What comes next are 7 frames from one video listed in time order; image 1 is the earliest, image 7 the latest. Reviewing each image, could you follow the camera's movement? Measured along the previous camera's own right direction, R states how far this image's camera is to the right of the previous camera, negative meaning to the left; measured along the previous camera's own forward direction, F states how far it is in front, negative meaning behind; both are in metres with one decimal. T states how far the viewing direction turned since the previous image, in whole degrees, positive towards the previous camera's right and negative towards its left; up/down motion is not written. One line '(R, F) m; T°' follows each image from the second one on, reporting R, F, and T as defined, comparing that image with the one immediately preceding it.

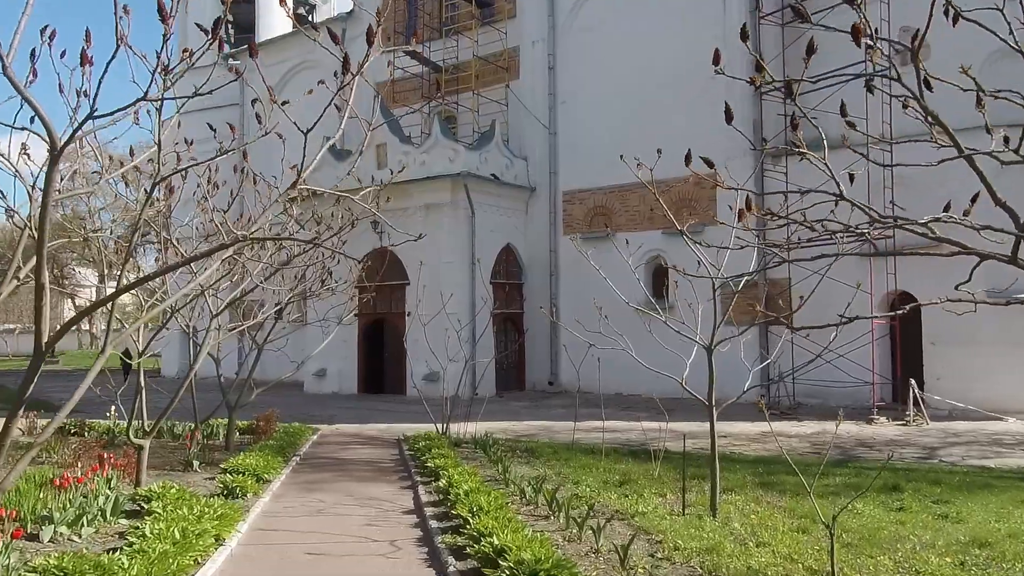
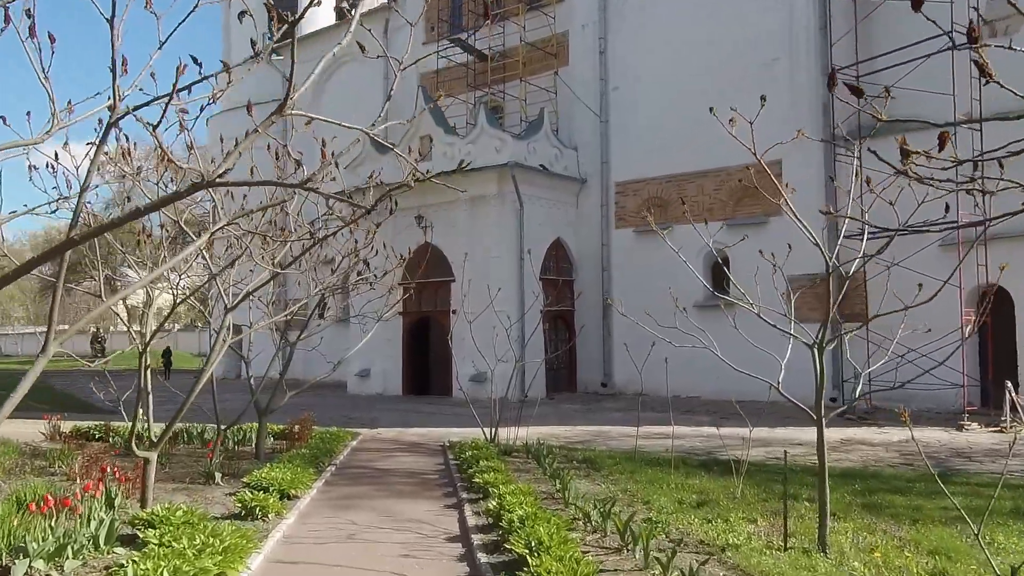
(-0.1, +1.0) m; -3°
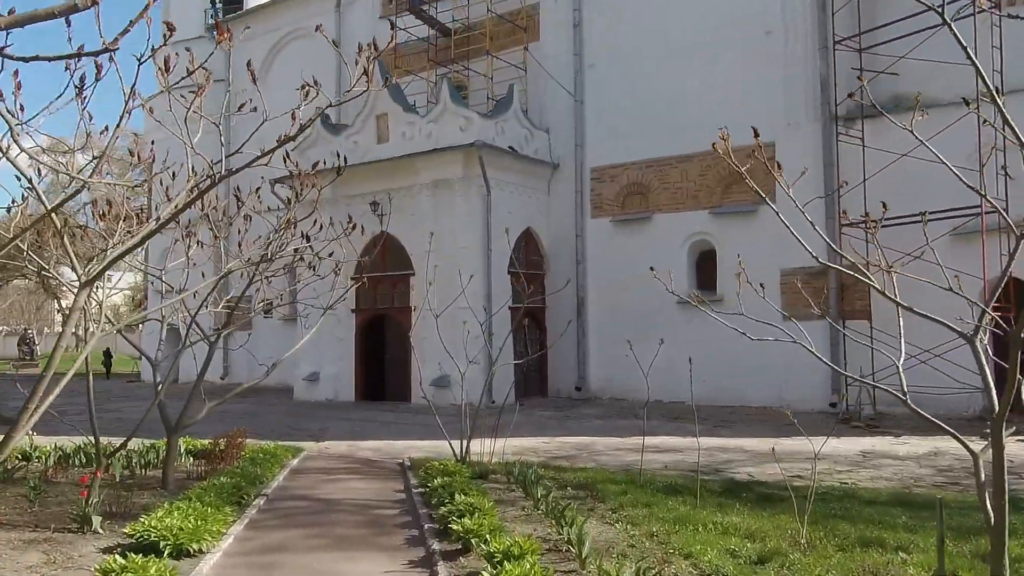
(-0.2, +1.9) m; +3°
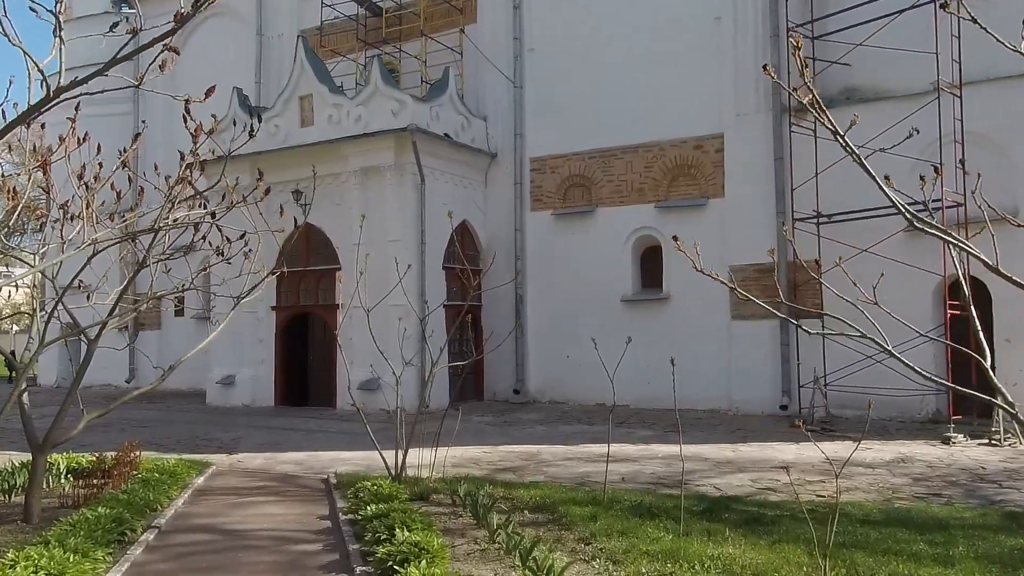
(-0.2, +1.1) m; +5°
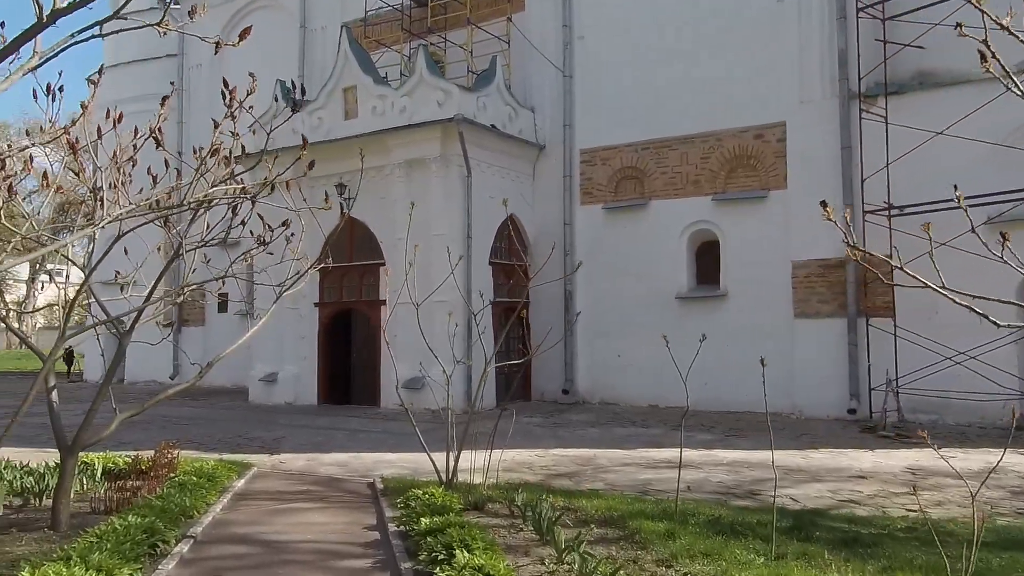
(-0.2, +0.6) m; -3°
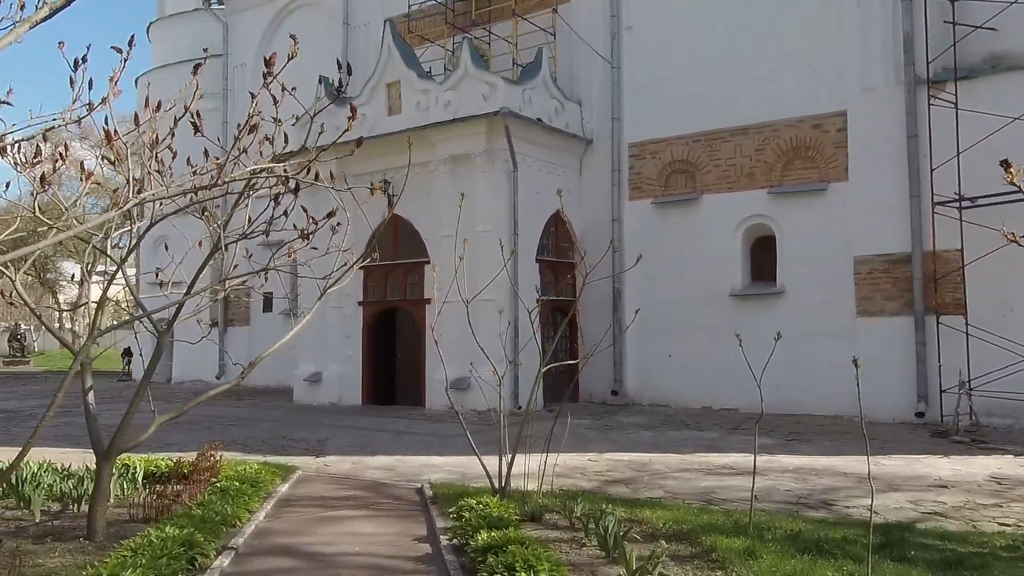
(-0.1, +0.4) m; -3°
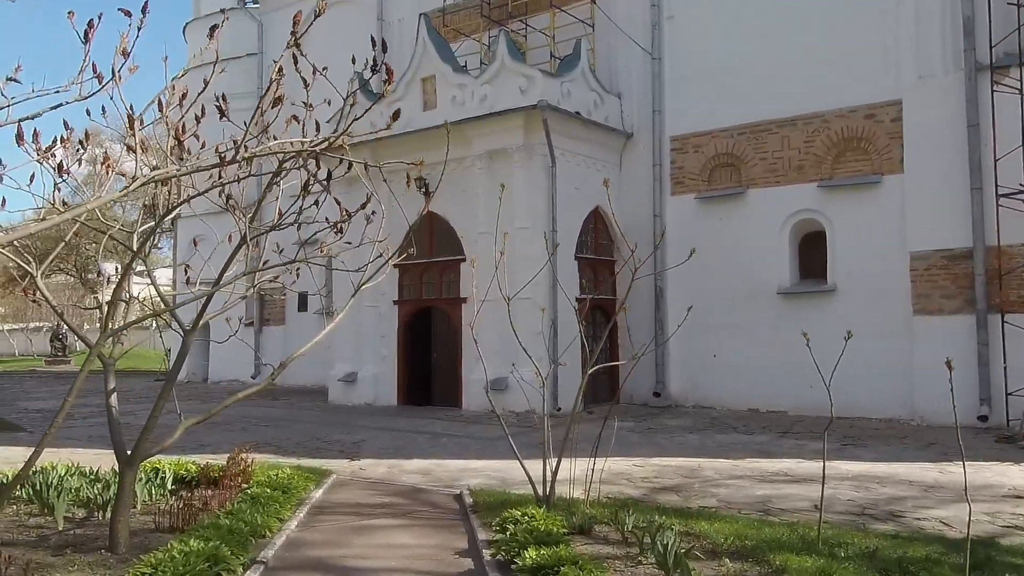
(-0.1, +0.4) m; -2°
